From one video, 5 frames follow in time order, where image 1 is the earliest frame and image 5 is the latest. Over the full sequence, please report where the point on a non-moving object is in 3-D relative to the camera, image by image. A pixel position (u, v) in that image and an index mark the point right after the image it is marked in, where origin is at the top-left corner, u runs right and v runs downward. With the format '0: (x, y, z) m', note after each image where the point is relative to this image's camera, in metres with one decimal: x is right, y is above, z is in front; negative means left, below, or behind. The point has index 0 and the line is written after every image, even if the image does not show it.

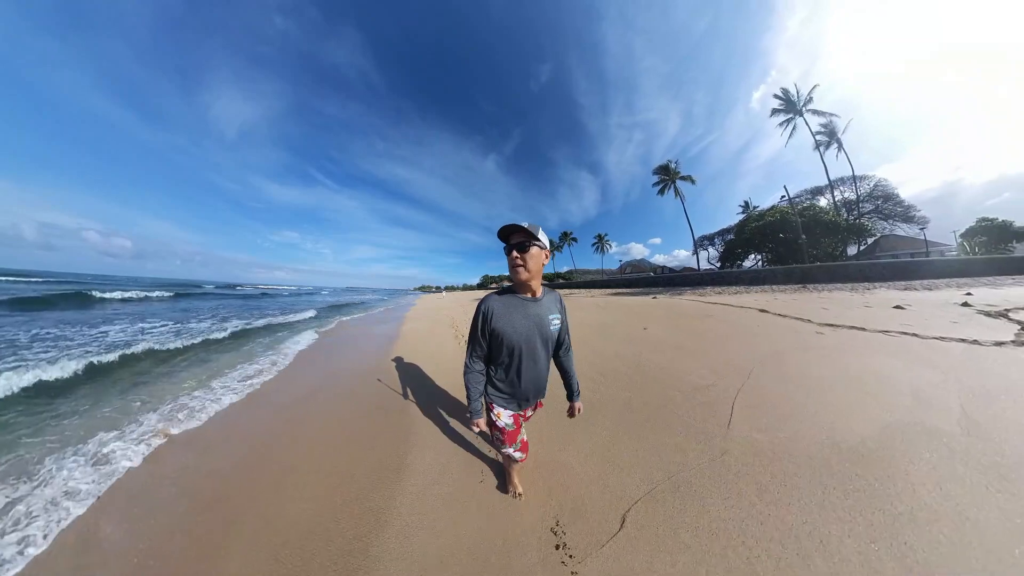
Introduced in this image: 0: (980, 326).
0: (+5.9, -0.5, +3.9) m
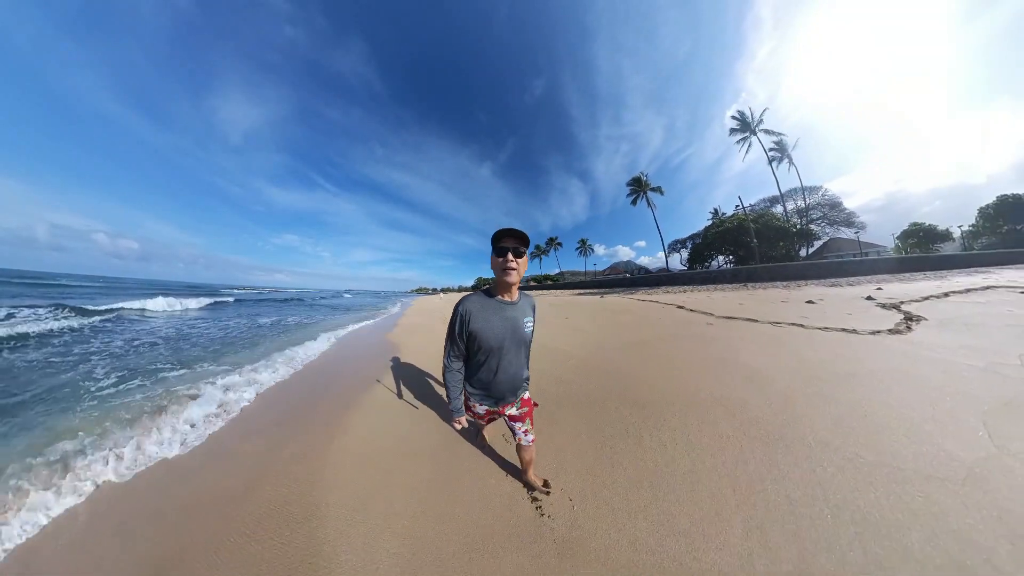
0: (+4.8, -0.4, +4.1) m
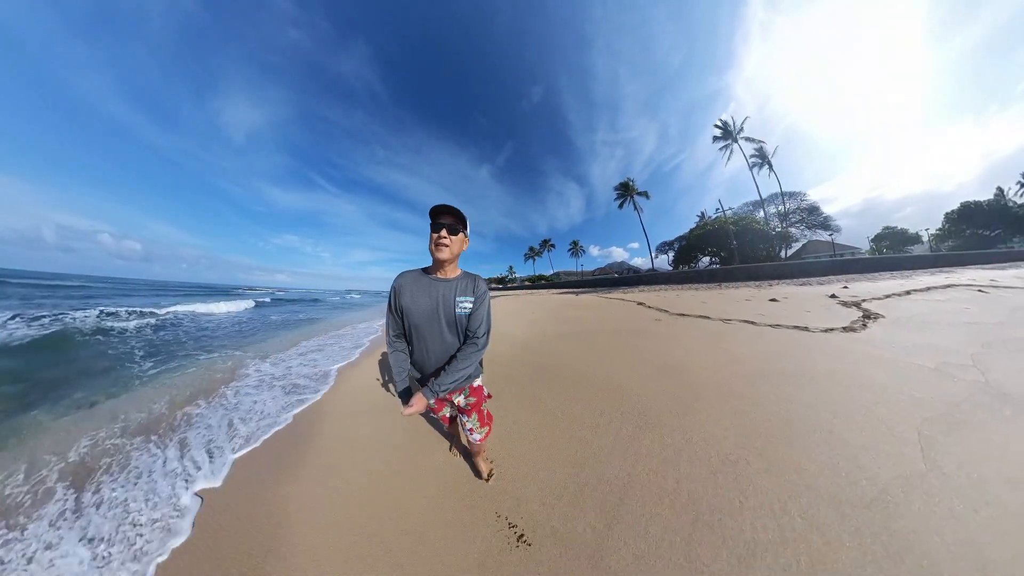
0: (+4.1, -0.4, +4.0) m
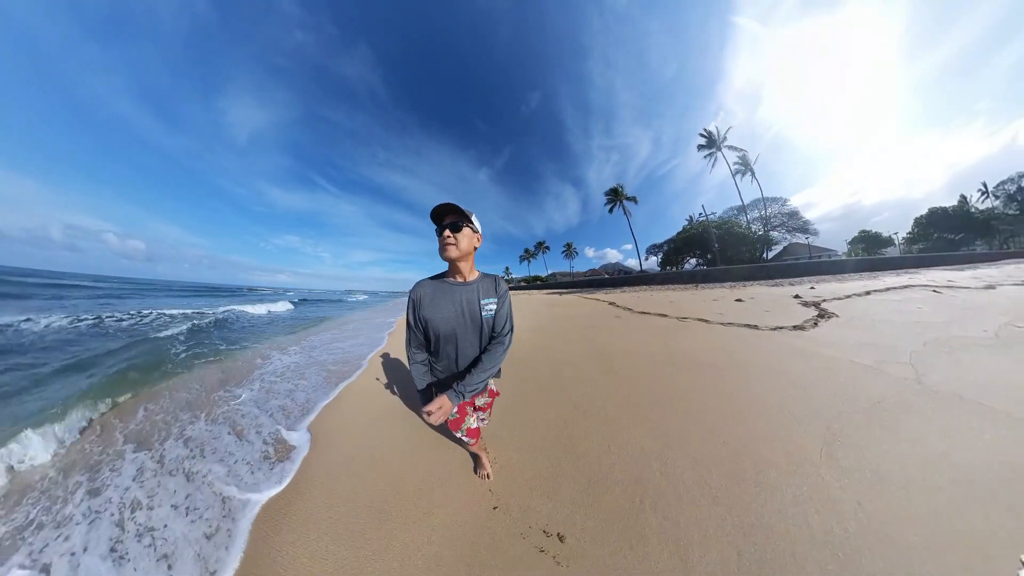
0: (+3.7, -0.4, +4.1) m
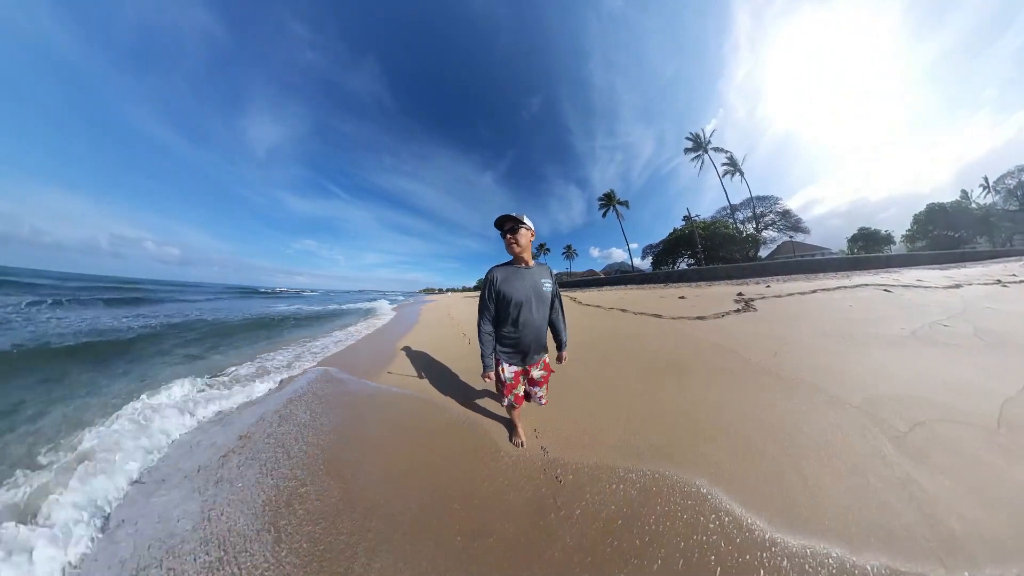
0: (+2.8, -0.3, +4.3) m
